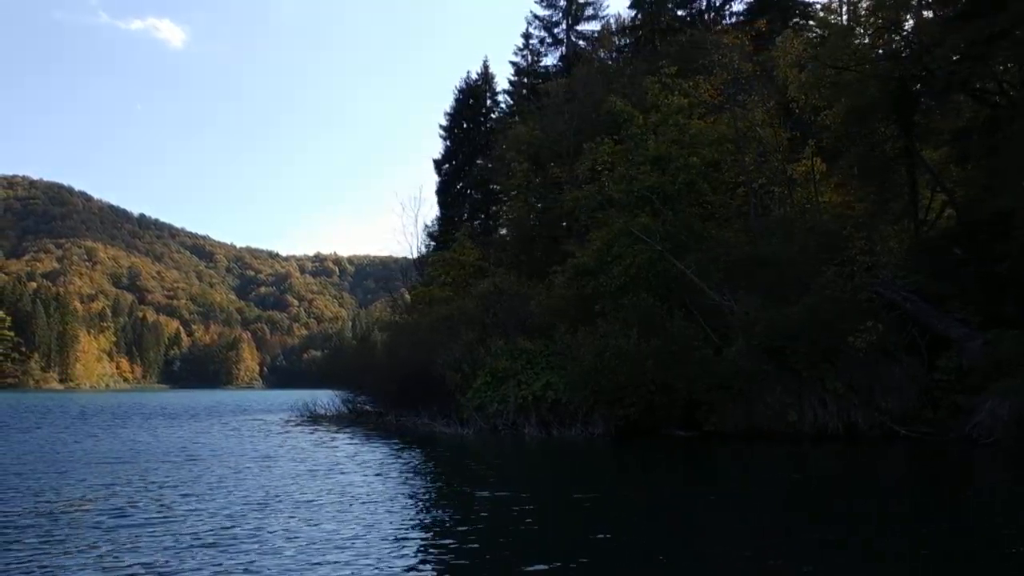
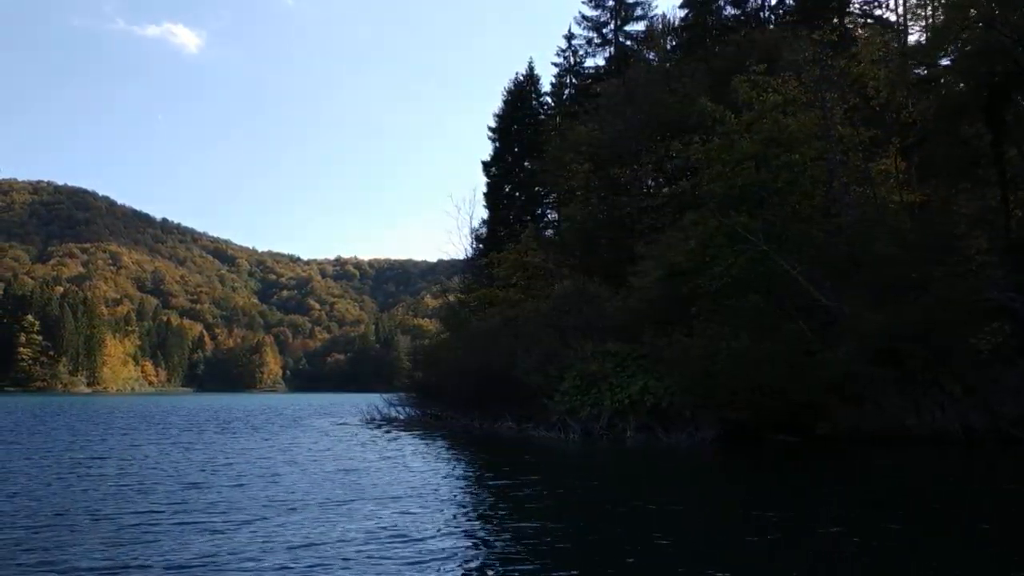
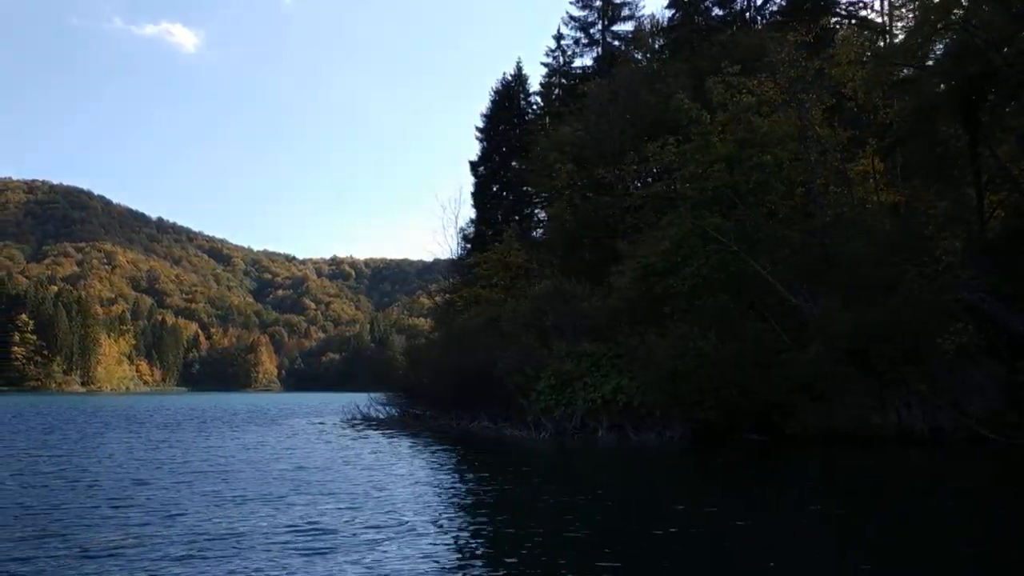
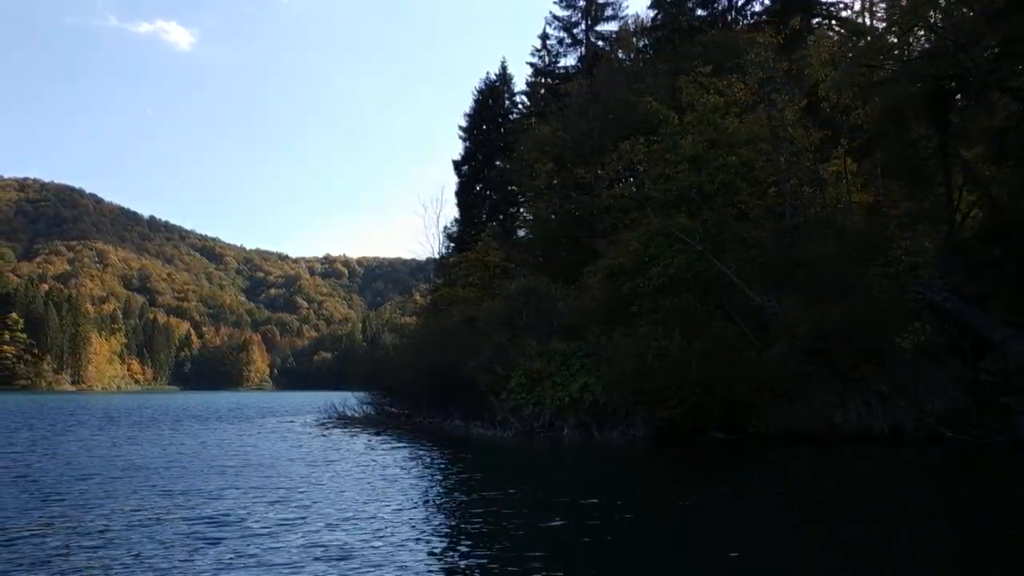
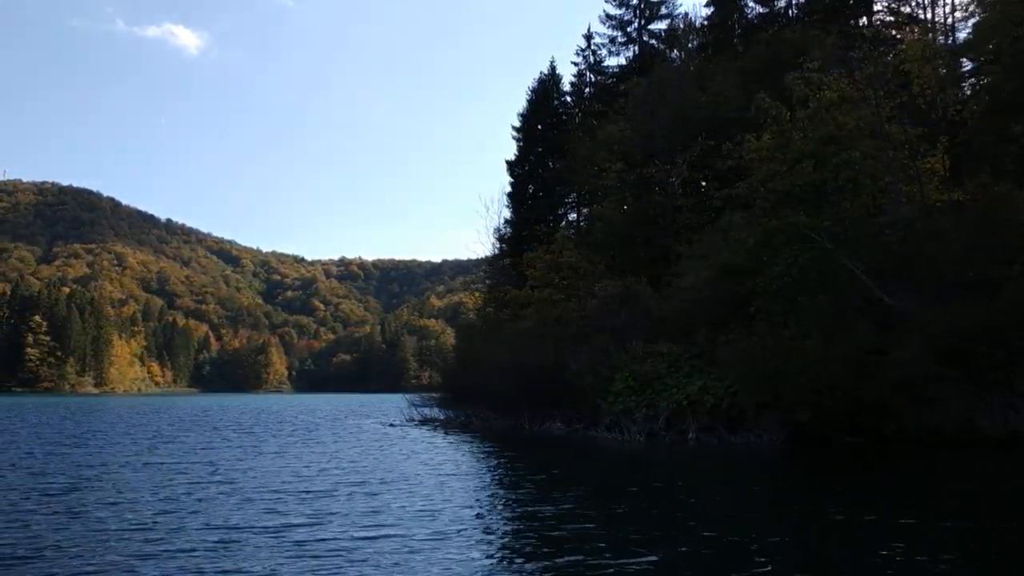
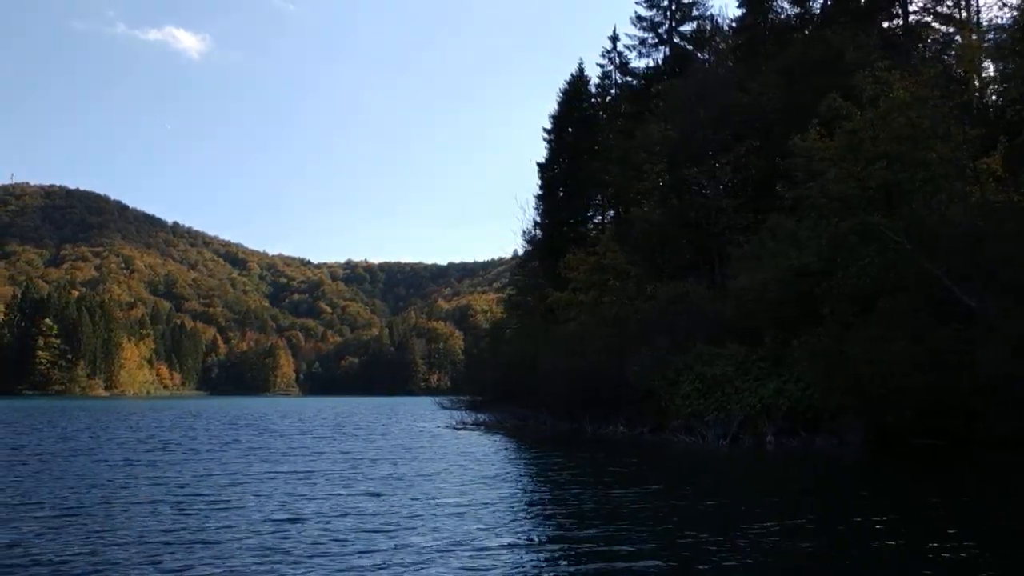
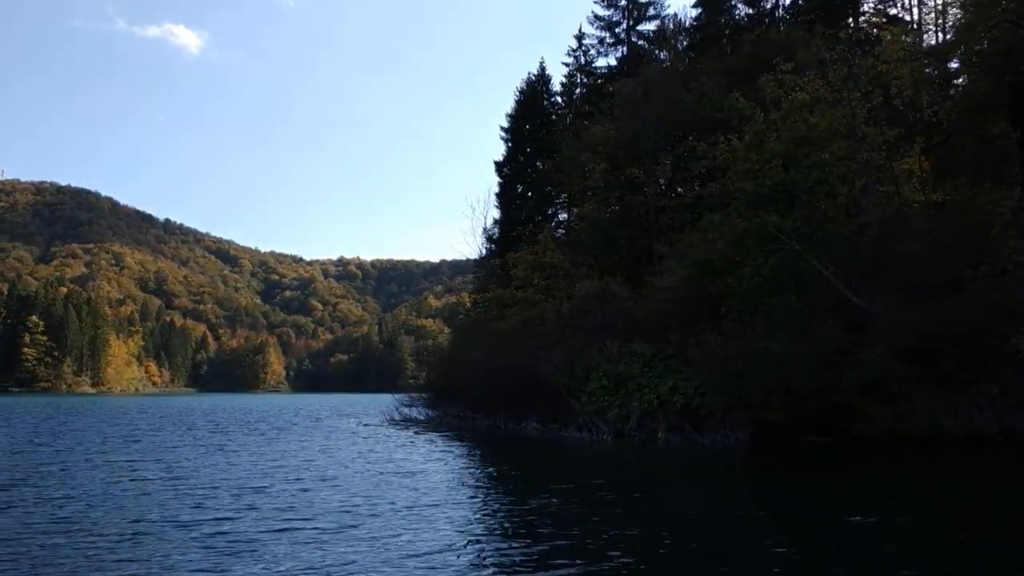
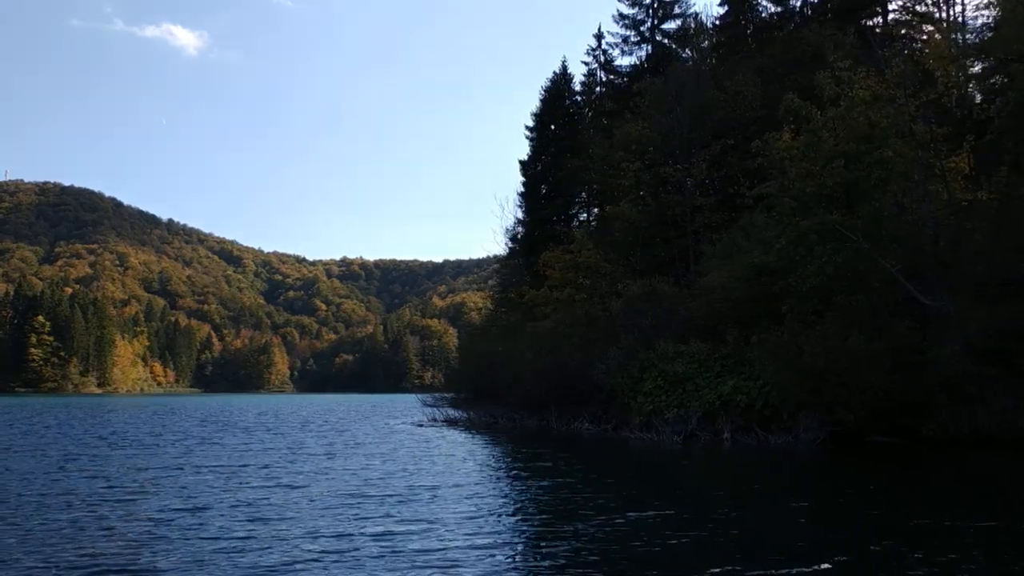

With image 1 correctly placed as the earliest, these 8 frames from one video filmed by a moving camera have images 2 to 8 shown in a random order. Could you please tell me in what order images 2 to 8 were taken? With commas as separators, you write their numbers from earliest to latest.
4, 3, 2, 7, 5, 8, 6
